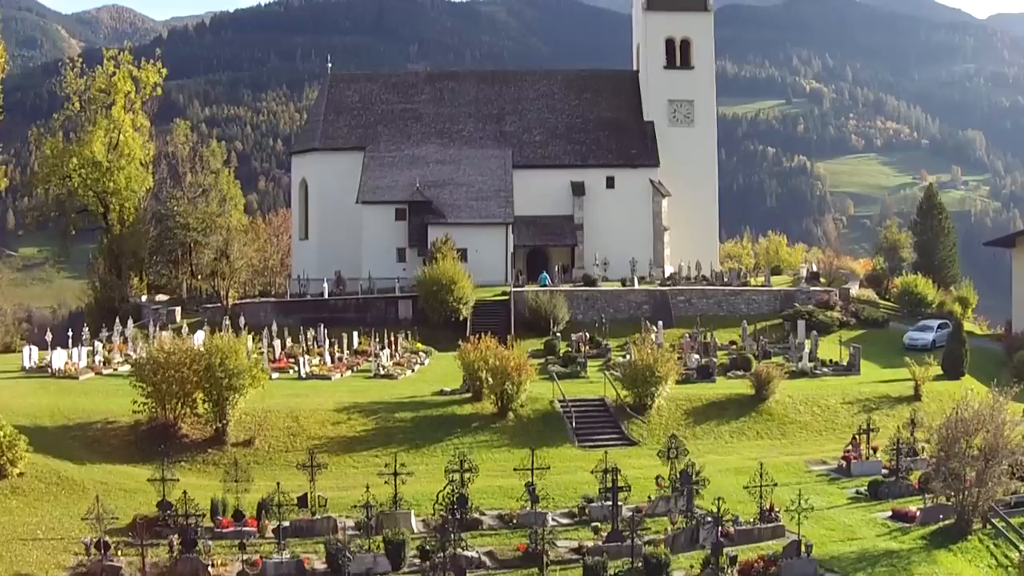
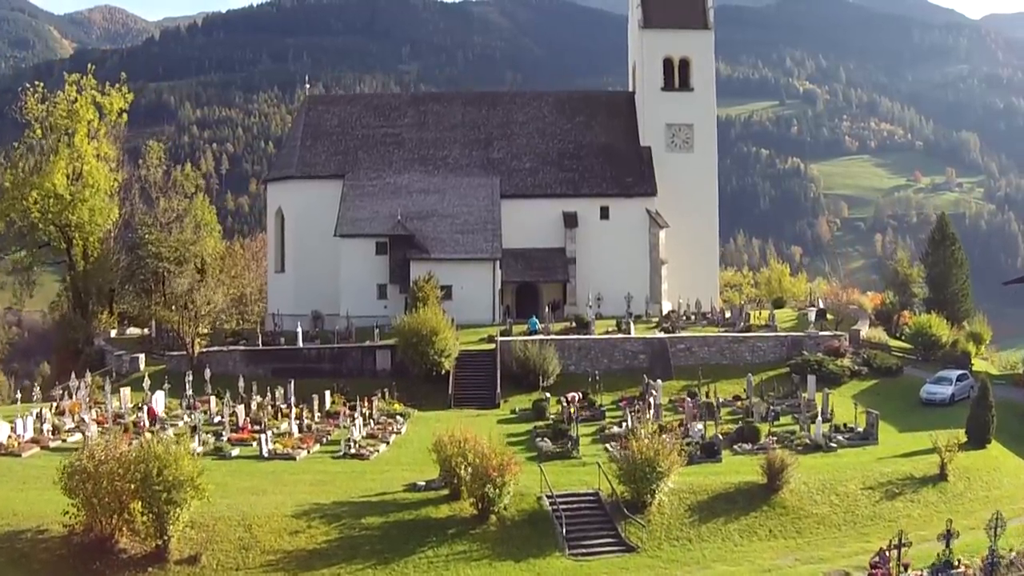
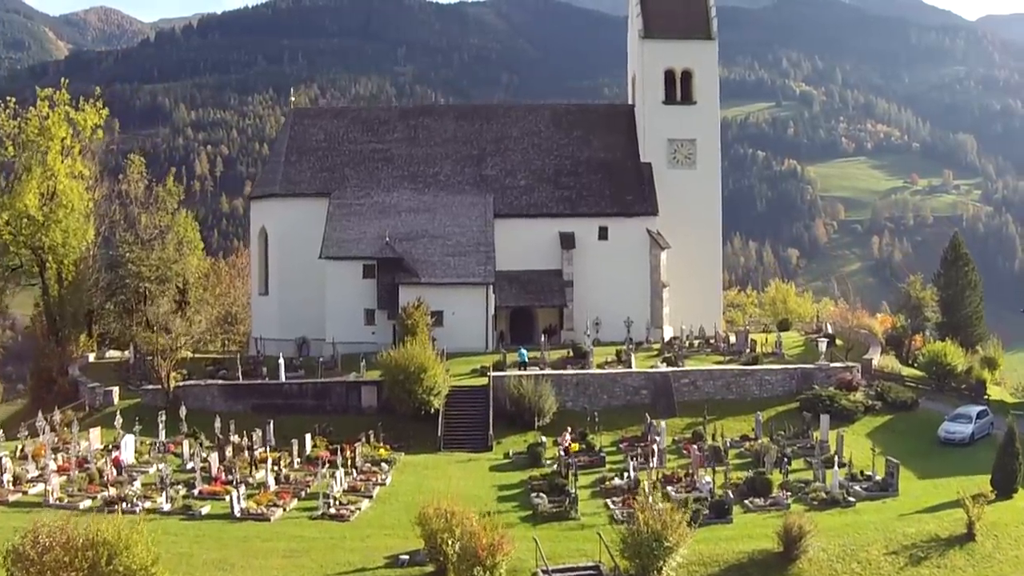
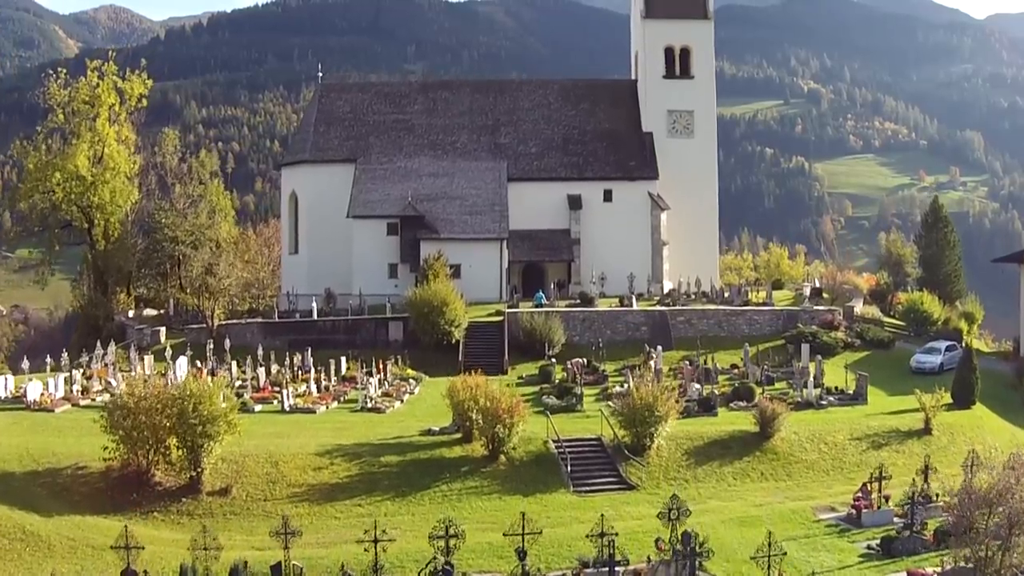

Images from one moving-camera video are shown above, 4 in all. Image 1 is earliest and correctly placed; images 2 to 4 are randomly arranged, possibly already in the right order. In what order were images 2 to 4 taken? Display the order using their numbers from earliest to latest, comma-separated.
4, 2, 3
